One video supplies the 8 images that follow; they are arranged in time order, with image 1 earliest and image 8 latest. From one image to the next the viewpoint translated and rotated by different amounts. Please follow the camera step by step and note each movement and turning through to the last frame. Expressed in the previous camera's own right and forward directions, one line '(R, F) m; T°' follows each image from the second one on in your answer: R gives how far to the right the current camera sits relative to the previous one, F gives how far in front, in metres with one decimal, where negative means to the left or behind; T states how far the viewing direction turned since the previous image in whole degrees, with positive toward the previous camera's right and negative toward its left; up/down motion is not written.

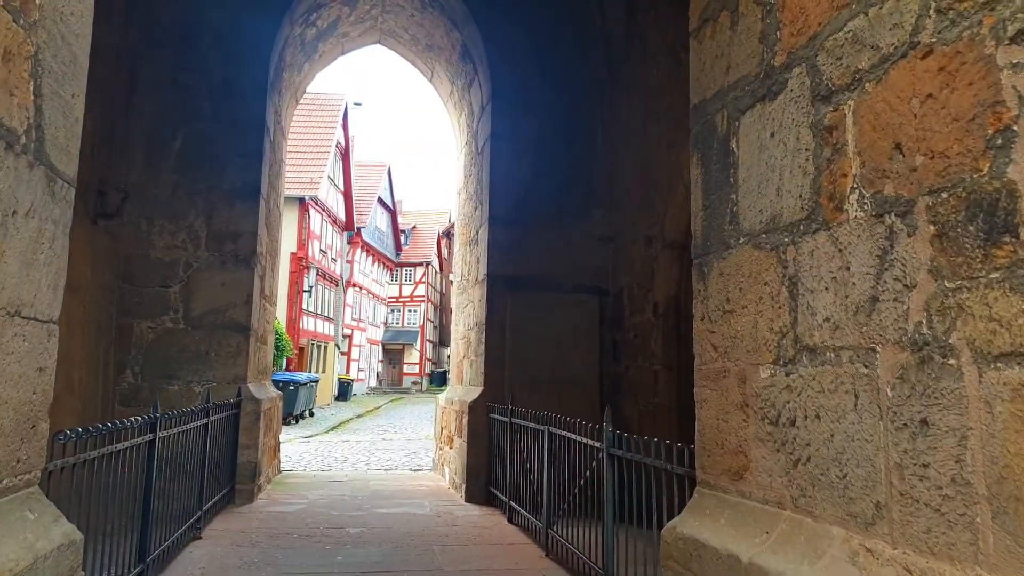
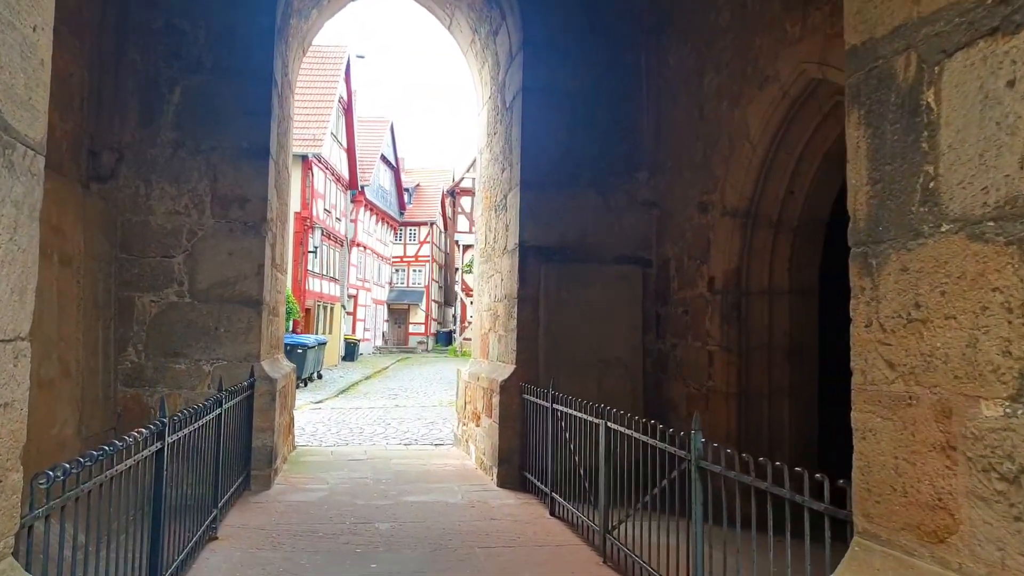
(-0.2, +0.6) m; 0°
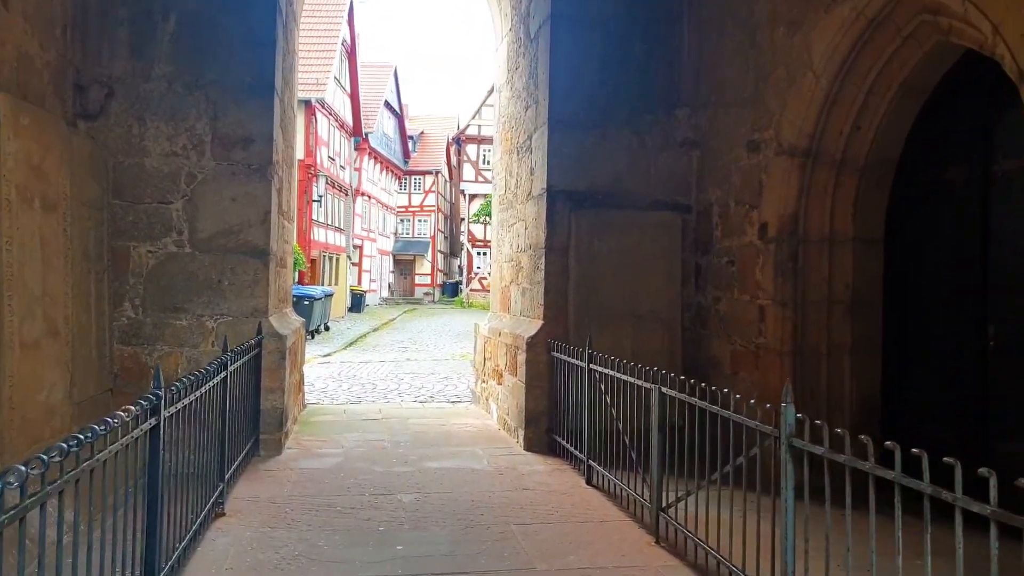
(-0.2, +0.5) m; 0°
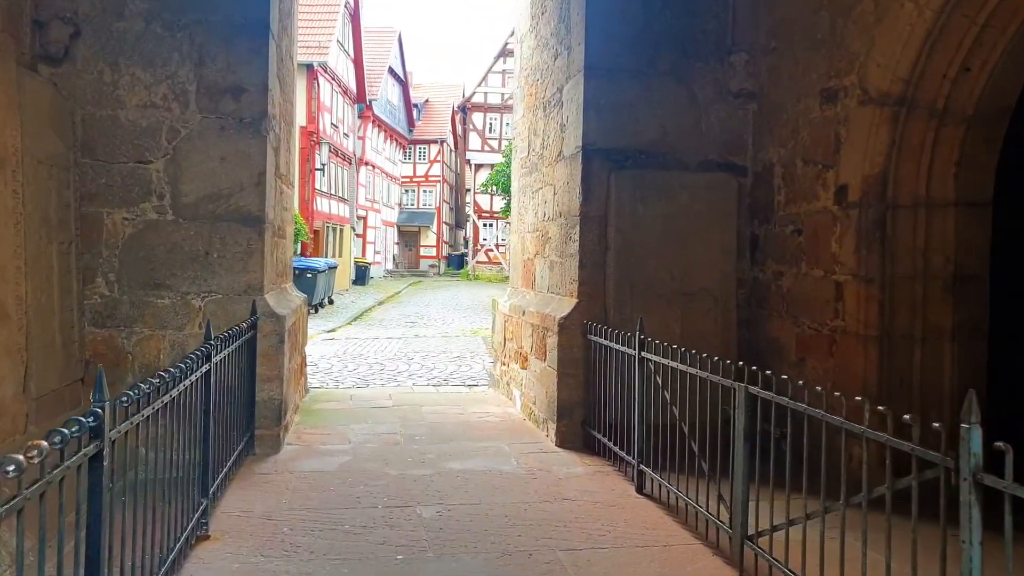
(-0.2, +0.7) m; 0°
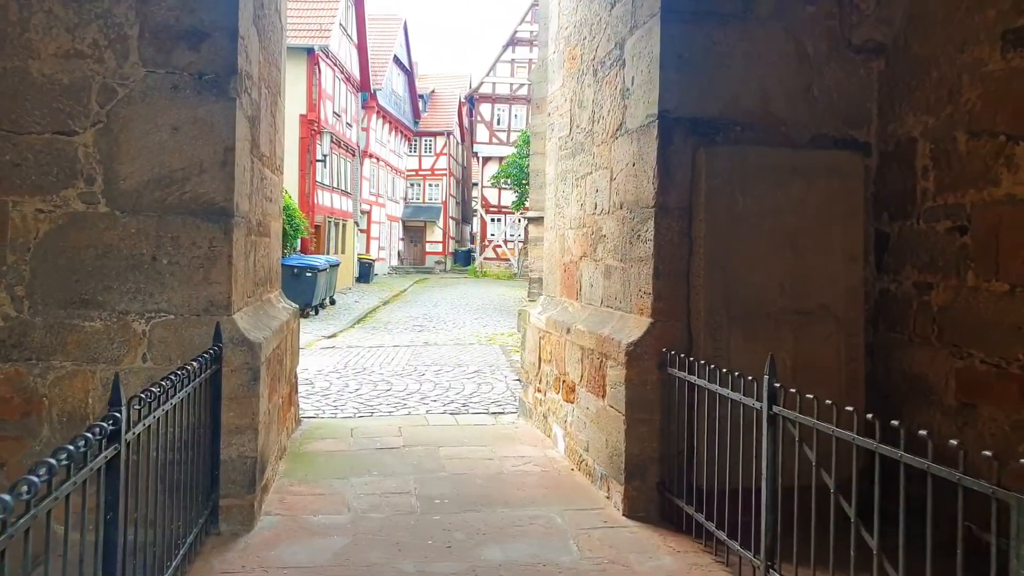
(-0.2, +1.2) m; 0°
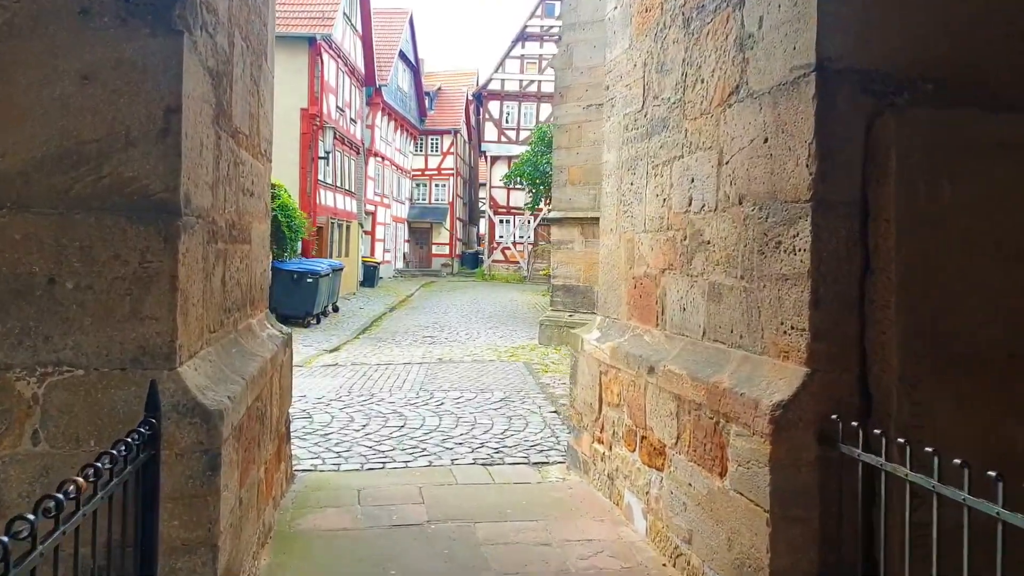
(-0.2, +1.2) m; 0°
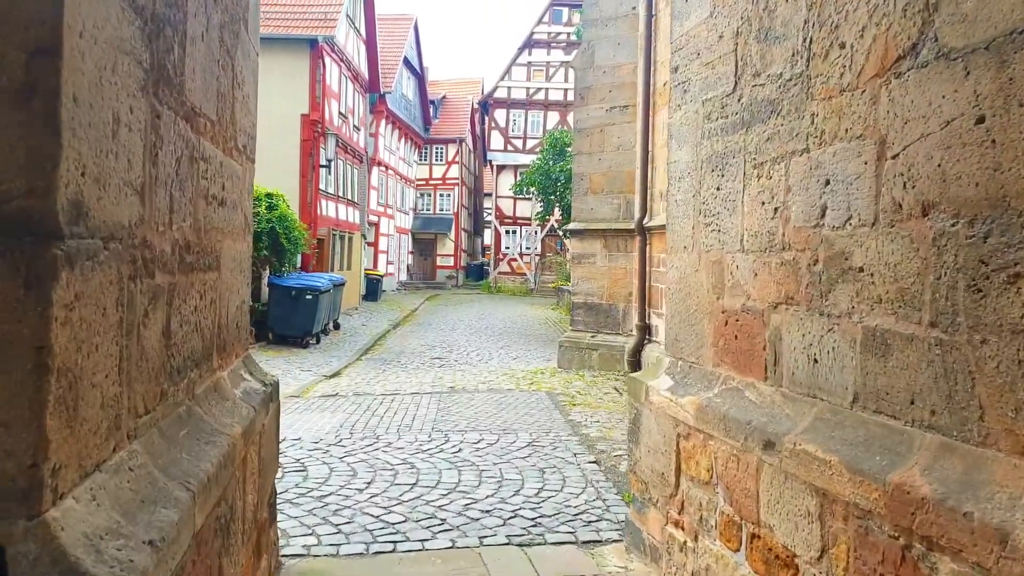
(-0.2, +0.9) m; 0°
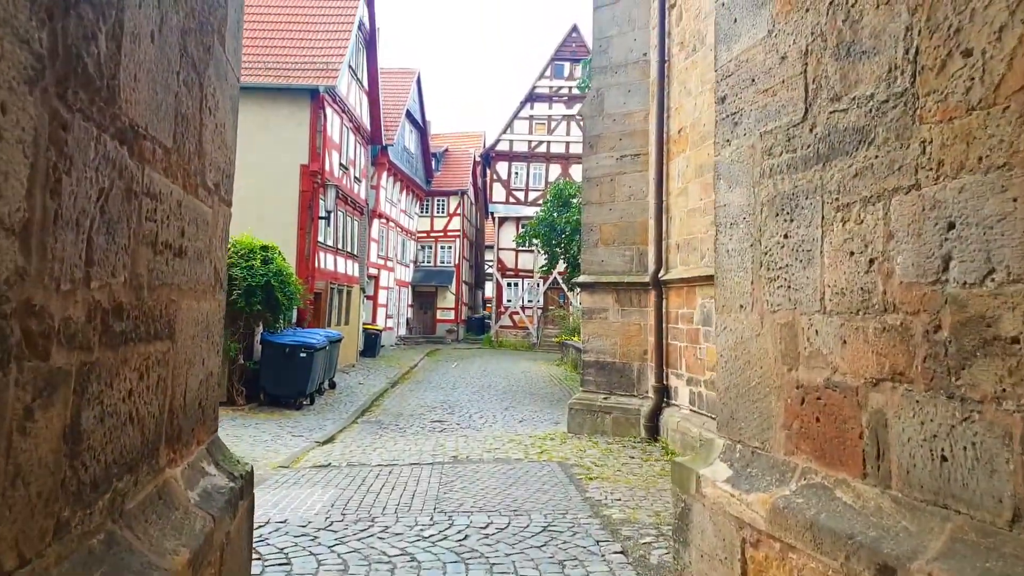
(-0.1, +0.6) m; 0°
